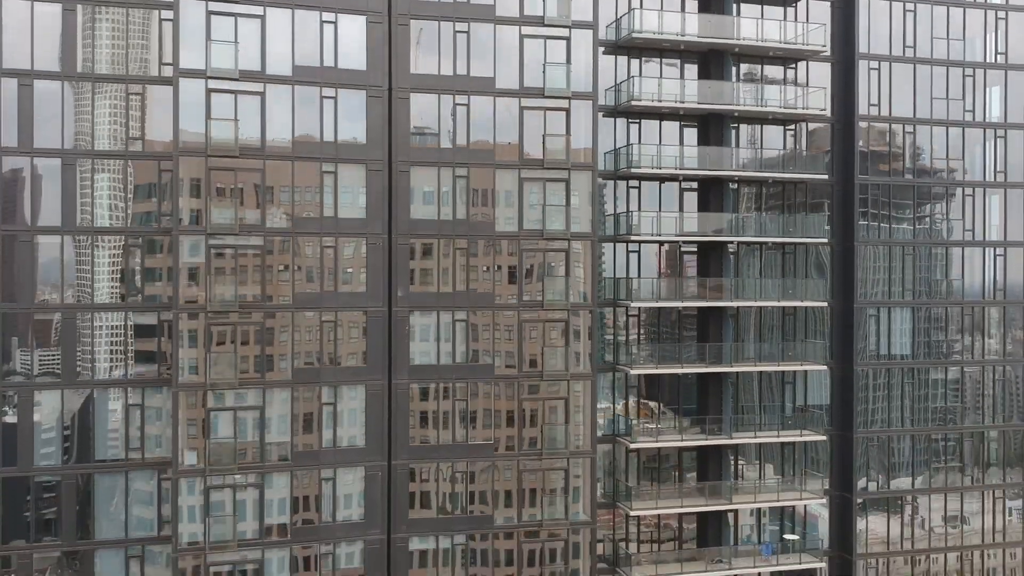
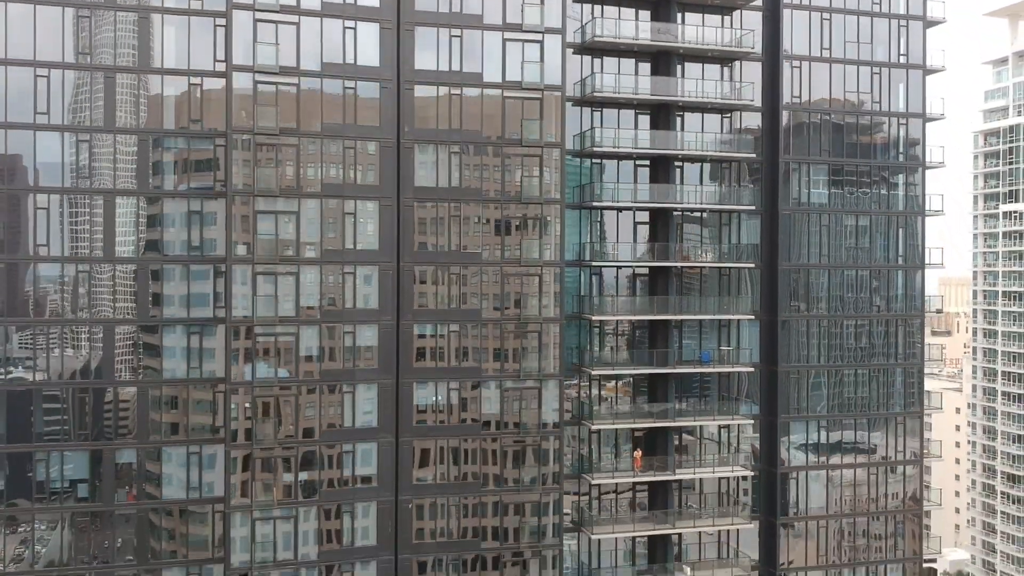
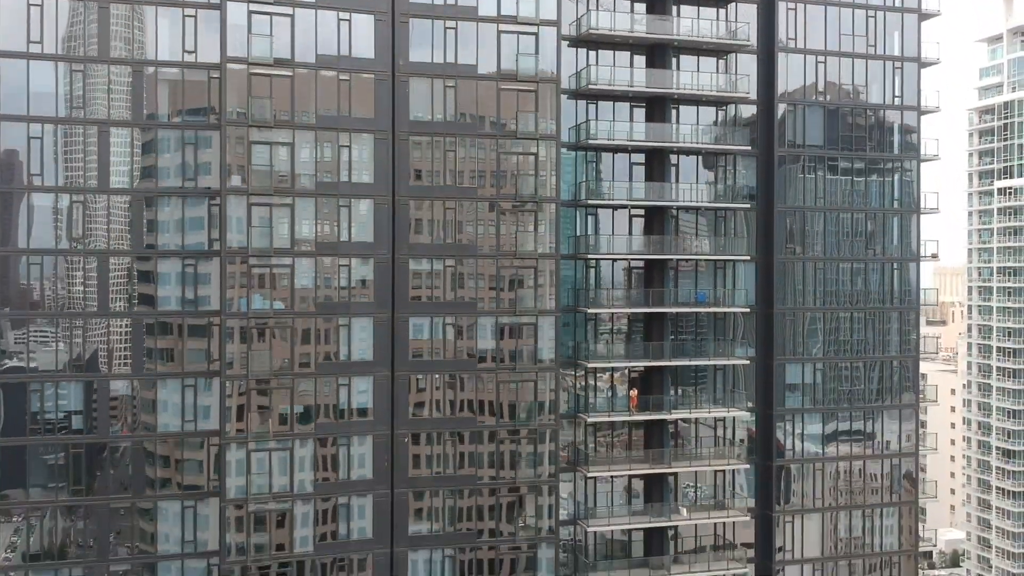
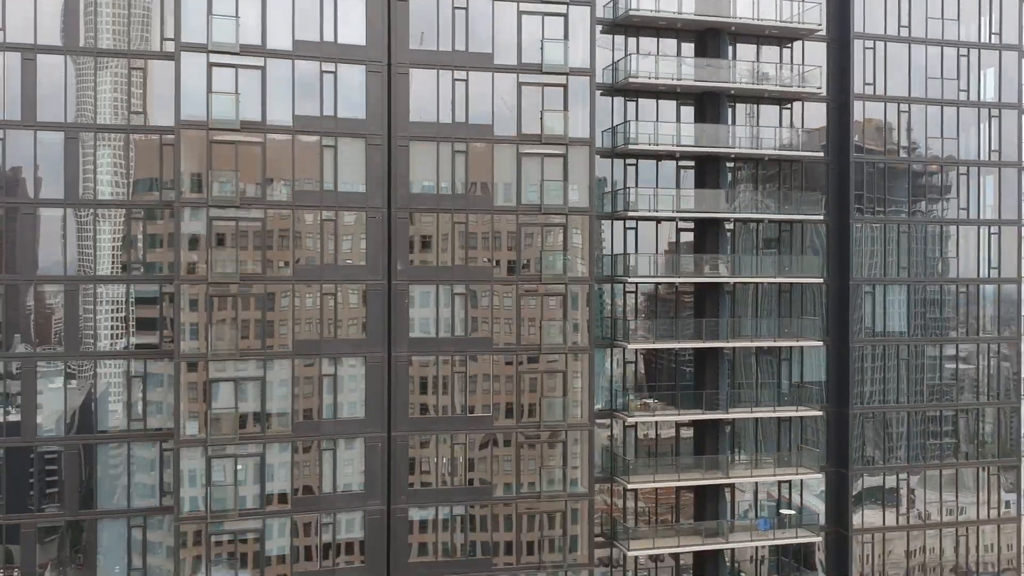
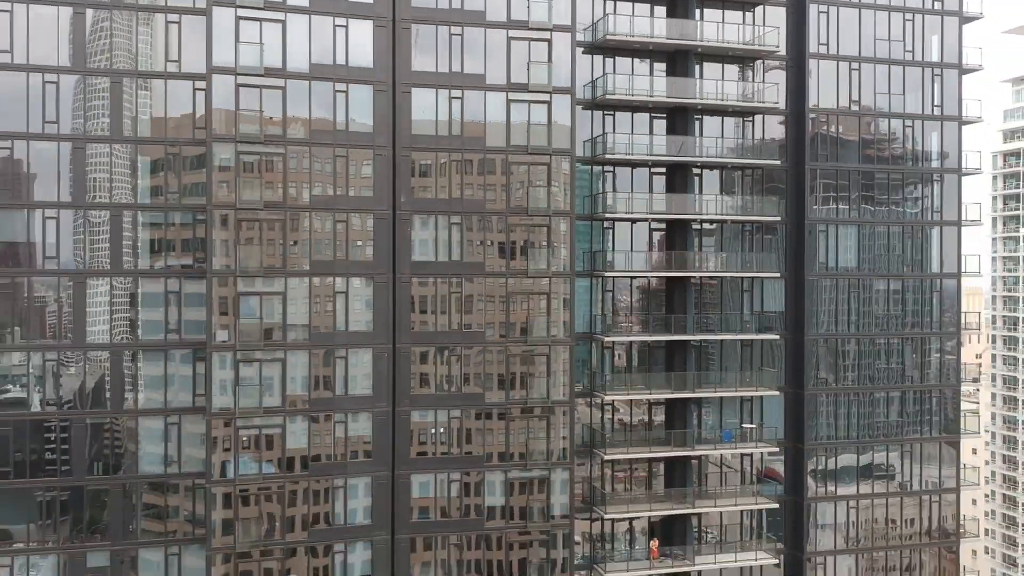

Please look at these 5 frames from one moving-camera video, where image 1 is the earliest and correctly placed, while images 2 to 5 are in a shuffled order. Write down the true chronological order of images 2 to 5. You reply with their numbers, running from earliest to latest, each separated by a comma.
4, 5, 2, 3
